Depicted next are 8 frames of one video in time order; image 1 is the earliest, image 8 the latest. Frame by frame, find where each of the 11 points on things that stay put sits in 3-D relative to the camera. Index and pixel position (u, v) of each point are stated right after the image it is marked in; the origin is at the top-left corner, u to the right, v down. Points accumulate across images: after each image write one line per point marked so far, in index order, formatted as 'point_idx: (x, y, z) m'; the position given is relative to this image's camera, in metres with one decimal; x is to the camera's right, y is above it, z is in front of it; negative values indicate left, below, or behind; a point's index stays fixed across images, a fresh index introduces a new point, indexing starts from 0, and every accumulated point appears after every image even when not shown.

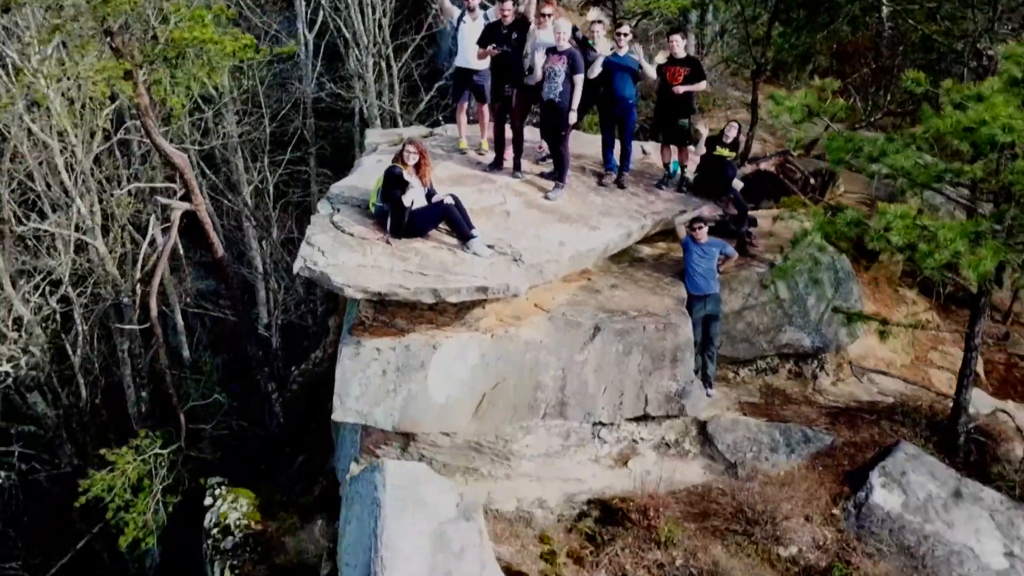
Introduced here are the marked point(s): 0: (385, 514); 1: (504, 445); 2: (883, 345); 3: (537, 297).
0: (-0.7, -1.3, +5.4) m
1: (-0.1, -1.0, +6.2) m
2: (+3.1, -0.5, +7.6) m
3: (+0.2, -0.1, +6.4) m
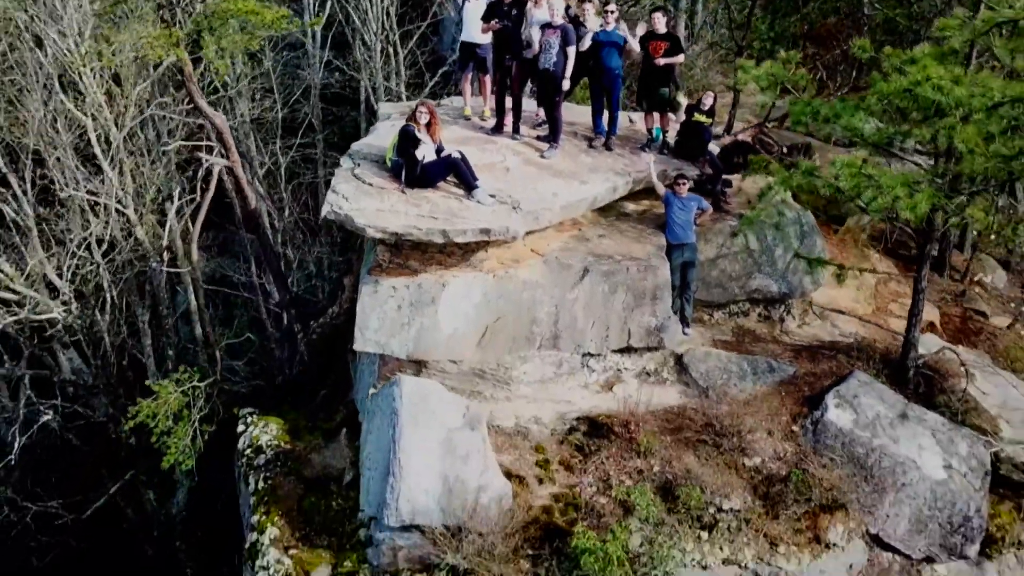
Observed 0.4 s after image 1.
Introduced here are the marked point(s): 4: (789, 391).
0: (-0.7, -0.9, +6.2) m
1: (-0.1, -0.6, +7.0) m
2: (+3.1, -0.1, +8.4) m
3: (+0.2, +0.4, +7.2) m
4: (+2.2, -0.8, +7.2) m
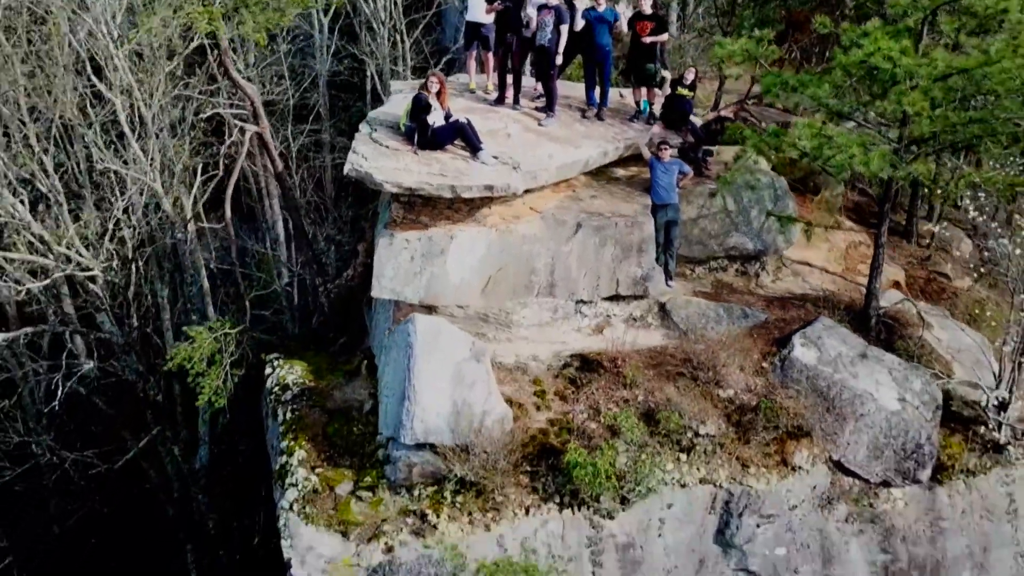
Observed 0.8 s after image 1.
0: (-0.7, -0.5, +7.0) m
1: (-0.1, -0.2, +7.8) m
2: (+3.1, +0.3, +9.2) m
3: (+0.2, +0.7, +8.0) m
4: (+2.2, -0.4, +8.0) m
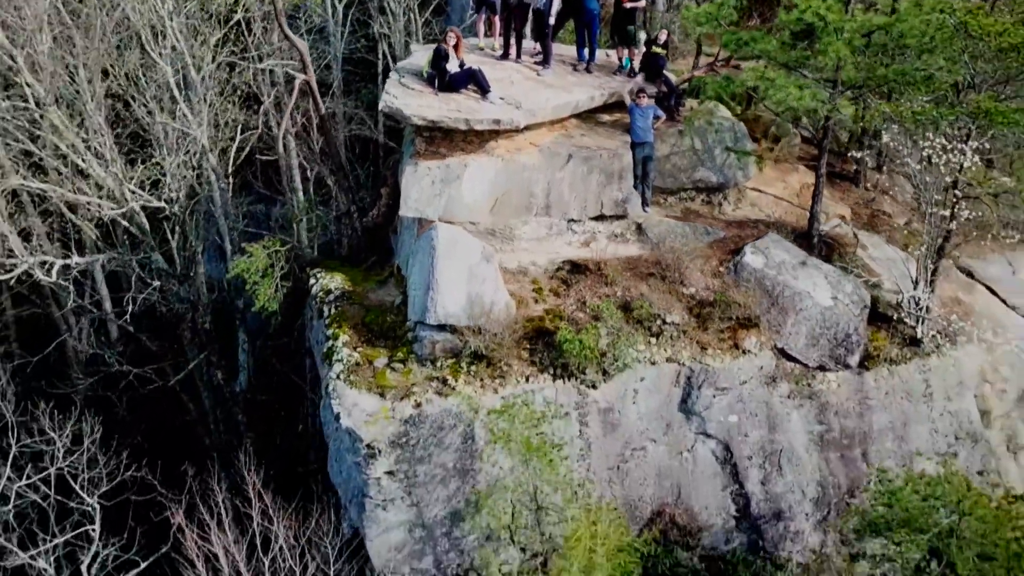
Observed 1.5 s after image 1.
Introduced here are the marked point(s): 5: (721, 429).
0: (-0.7, +0.3, +8.7) m
1: (0.0, +0.6, +9.5) m
2: (+3.1, +1.2, +10.9) m
3: (+0.2, +1.6, +9.7) m
4: (+2.2, +0.4, +9.7) m
5: (+2.1, -1.4, +9.0) m
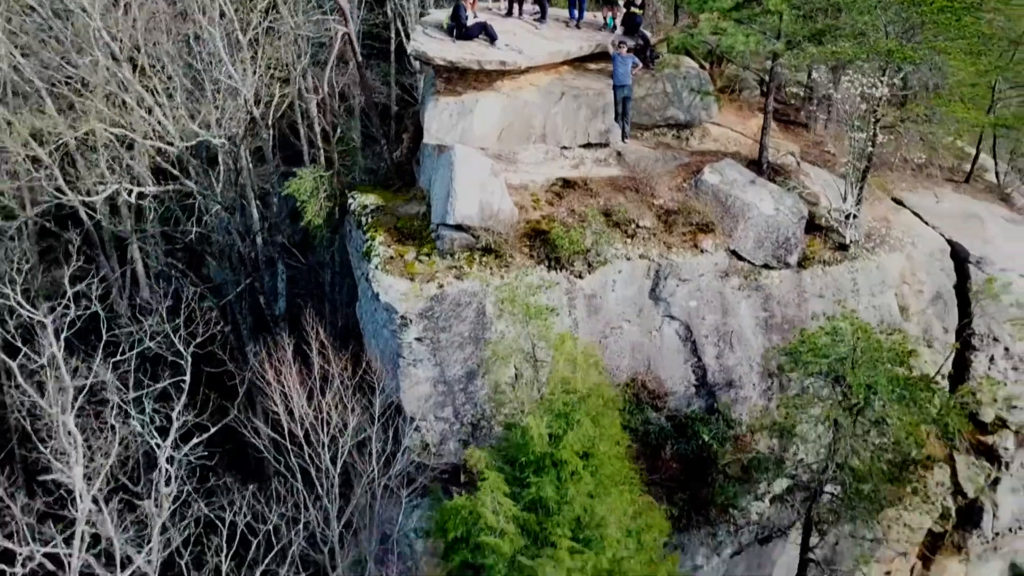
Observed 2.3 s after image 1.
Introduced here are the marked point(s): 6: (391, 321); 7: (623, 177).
0: (-0.7, +1.4, +10.9) m
1: (0.0, +1.7, +11.7) m
2: (+3.2, +2.3, +13.0) m
3: (+0.2, +2.7, +11.8) m
4: (+2.2, +1.5, +11.8) m
5: (+2.1, -0.3, +11.2) m
6: (-1.4, -0.4, +10.4) m
7: (+1.4, +1.4, +11.6) m
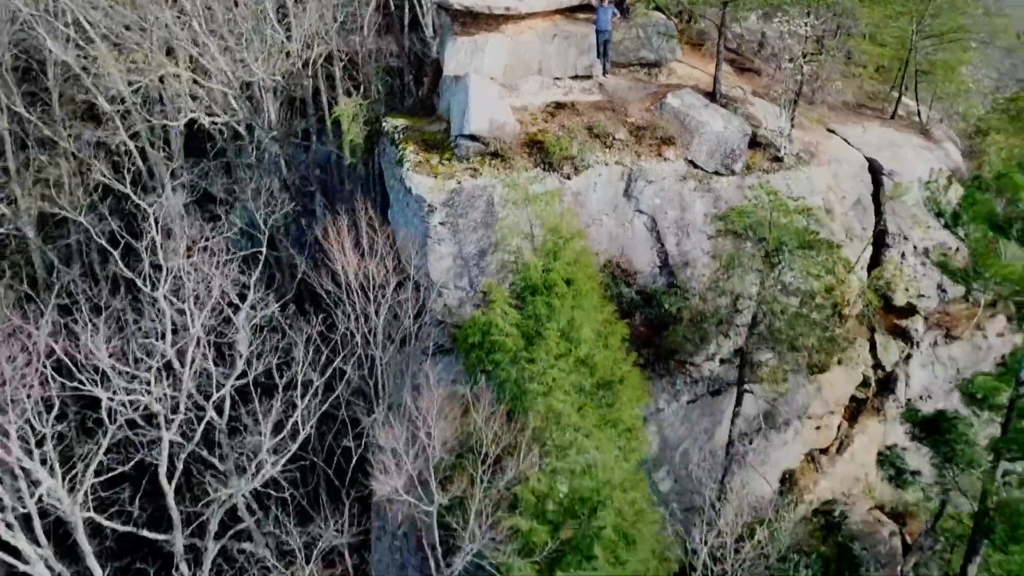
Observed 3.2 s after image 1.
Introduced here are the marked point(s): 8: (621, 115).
0: (-0.6, +2.9, +13.8) m
1: (+0.1, +3.2, +14.6) m
2: (+3.2, +3.8, +16.0) m
3: (+0.3, +4.2, +14.8) m
4: (+2.3, +3.1, +14.8) m
5: (+2.1, +1.2, +14.1) m
6: (-1.3, +1.1, +13.4) m
7: (+1.4, +2.9, +14.6) m
8: (+1.7, +2.7, +14.3) m
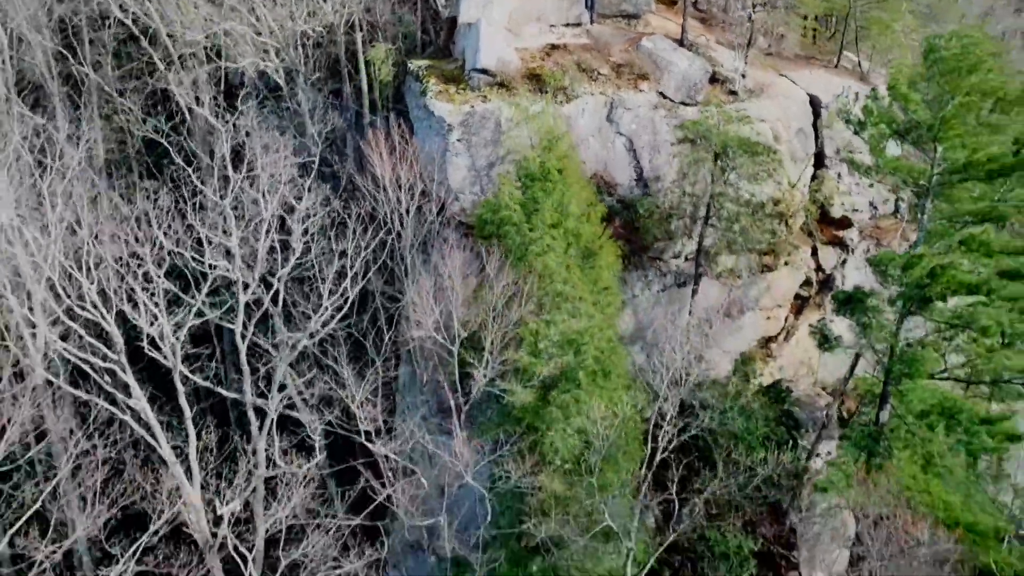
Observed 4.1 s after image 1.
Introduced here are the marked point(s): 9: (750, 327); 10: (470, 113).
0: (-0.6, +4.6, +17.0) m
1: (+0.1, +5.0, +17.8) m
2: (+3.3, +5.5, +19.2) m
3: (+0.4, +5.9, +18.0) m
4: (+2.3, +4.8, +18.0) m
5: (+2.2, +3.0, +17.3) m
6: (-1.3, +2.9, +16.6) m
7: (+1.5, +4.7, +17.7) m
8: (+1.8, +4.5, +17.5) m
9: (+4.7, -0.8, +18.3) m
10: (-0.8, +3.1, +16.6) m
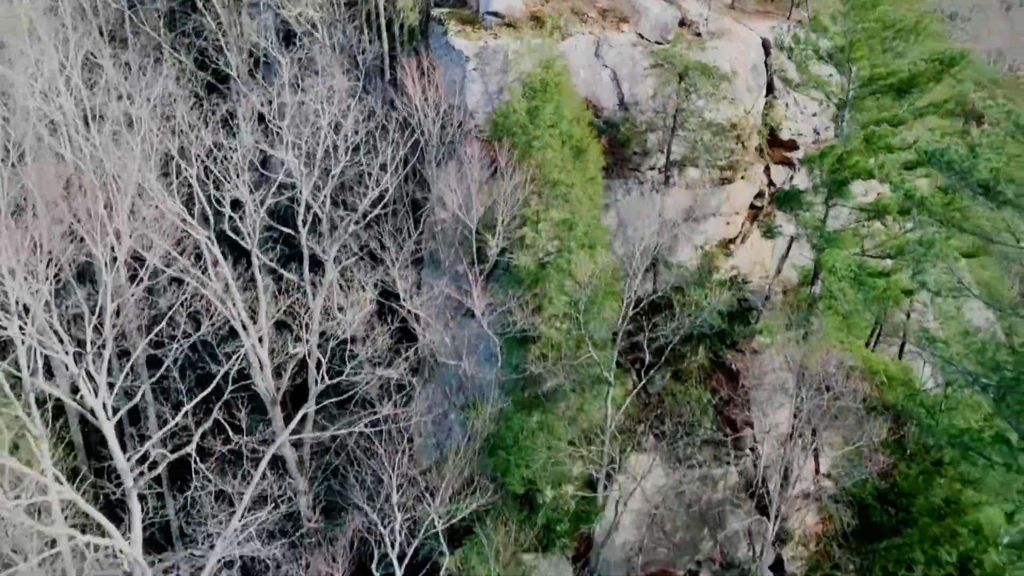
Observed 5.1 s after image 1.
0: (-0.4, +6.9, +20.9) m
1: (+0.2, +7.2, +21.7) m
2: (+3.4, +7.8, +23.1) m
3: (+0.5, +8.2, +21.8) m
4: (+2.5, +7.0, +21.9) m
5: (+2.3, +5.2, +21.3) m
6: (-1.1, +5.1, +20.5) m
7: (+1.6, +6.9, +21.6) m
8: (+1.9, +6.7, +21.4) m
9: (+4.8, +1.4, +22.2) m
10: (-0.6, +5.4, +20.5) m
